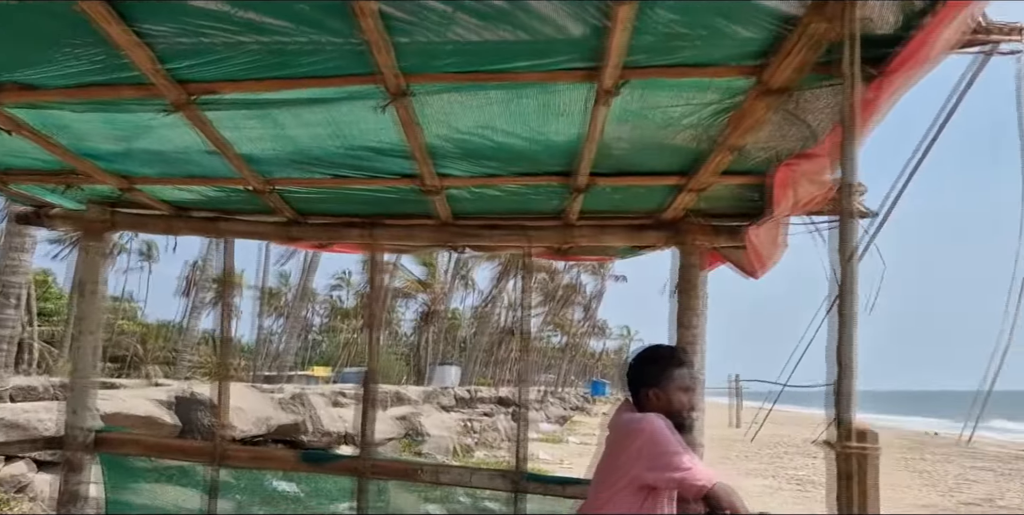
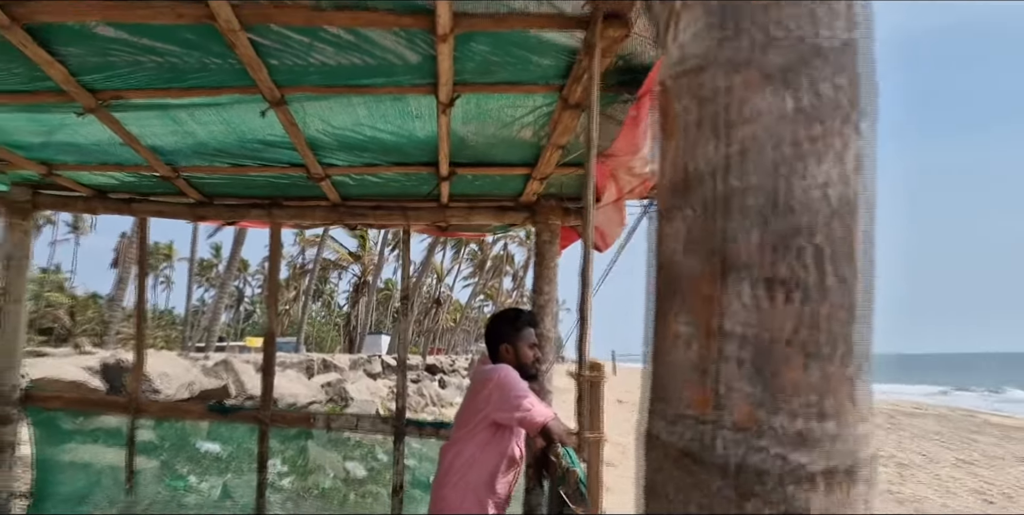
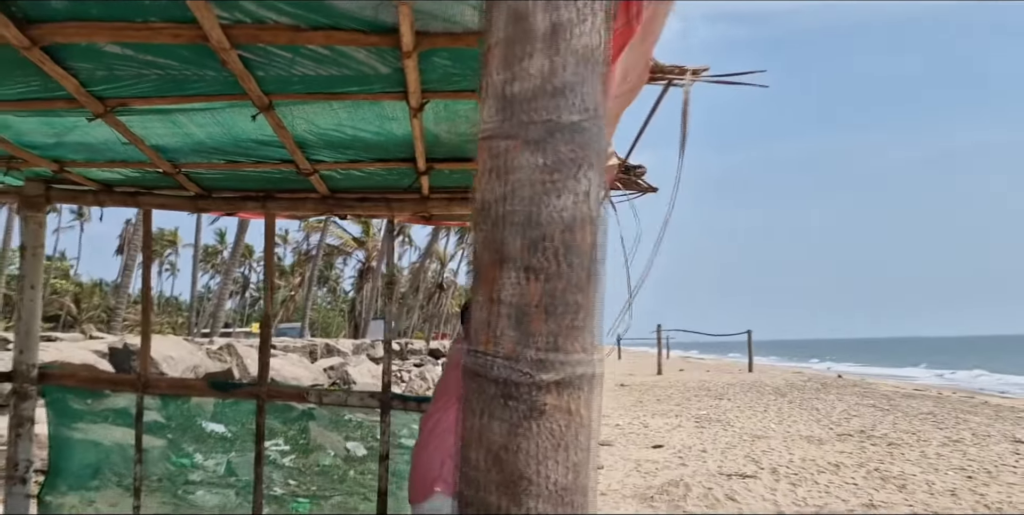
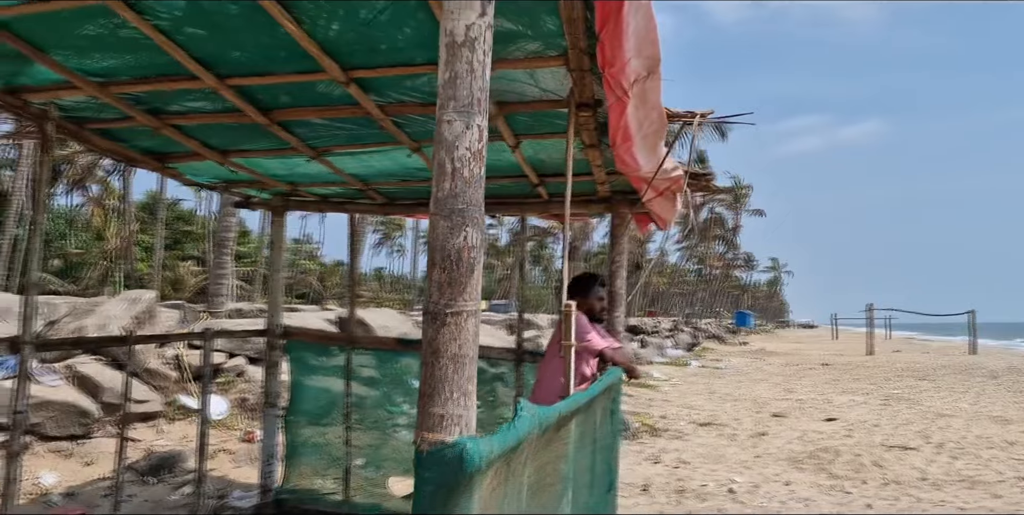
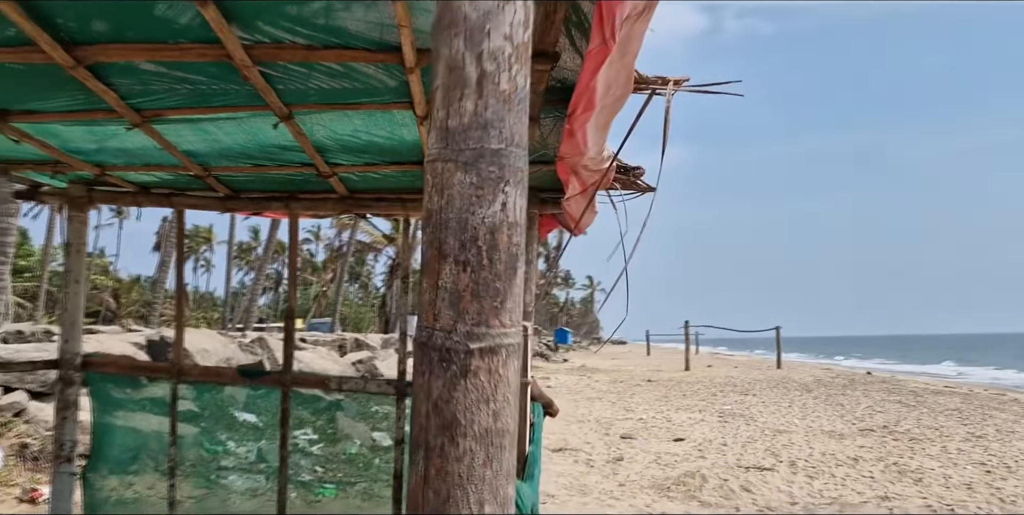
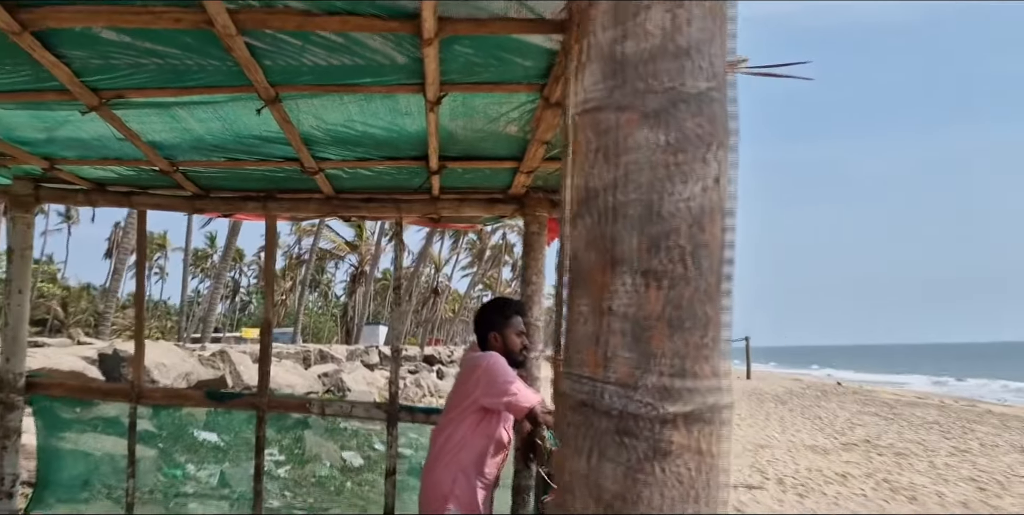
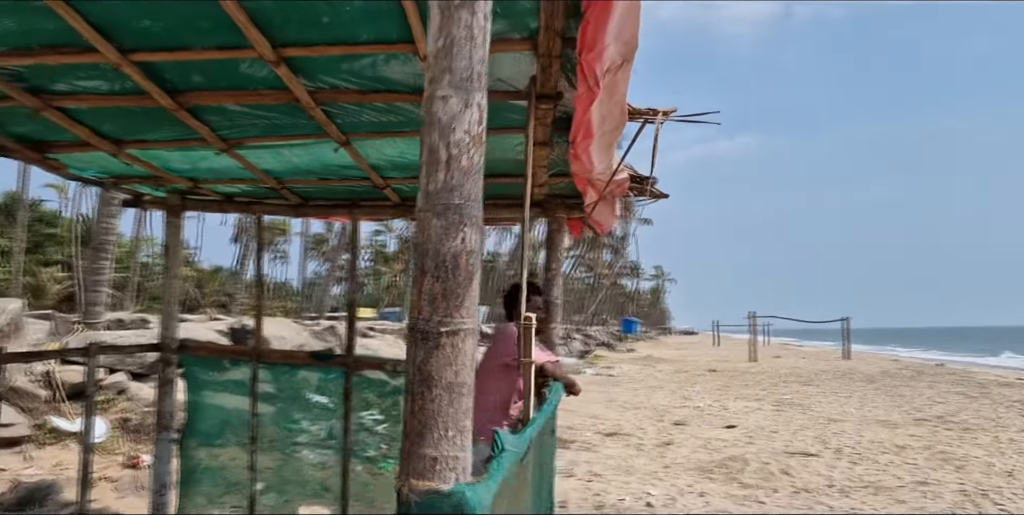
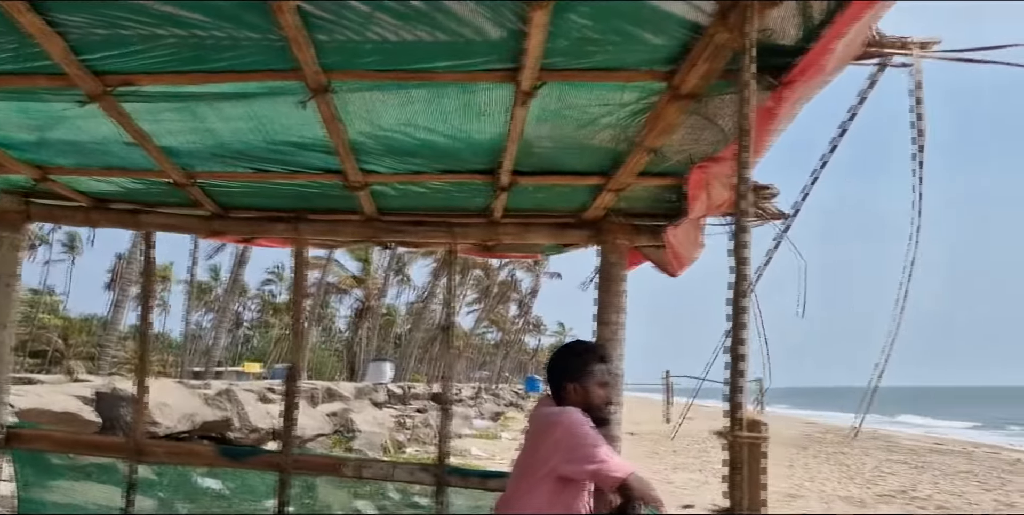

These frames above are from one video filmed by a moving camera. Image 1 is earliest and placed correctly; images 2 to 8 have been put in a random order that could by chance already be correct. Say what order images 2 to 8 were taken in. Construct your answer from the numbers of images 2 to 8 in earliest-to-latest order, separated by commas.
8, 2, 6, 3, 5, 7, 4
